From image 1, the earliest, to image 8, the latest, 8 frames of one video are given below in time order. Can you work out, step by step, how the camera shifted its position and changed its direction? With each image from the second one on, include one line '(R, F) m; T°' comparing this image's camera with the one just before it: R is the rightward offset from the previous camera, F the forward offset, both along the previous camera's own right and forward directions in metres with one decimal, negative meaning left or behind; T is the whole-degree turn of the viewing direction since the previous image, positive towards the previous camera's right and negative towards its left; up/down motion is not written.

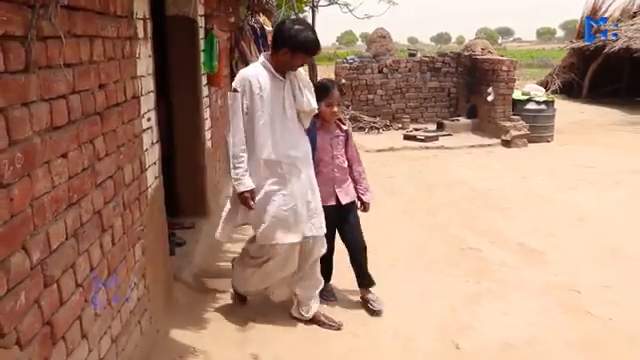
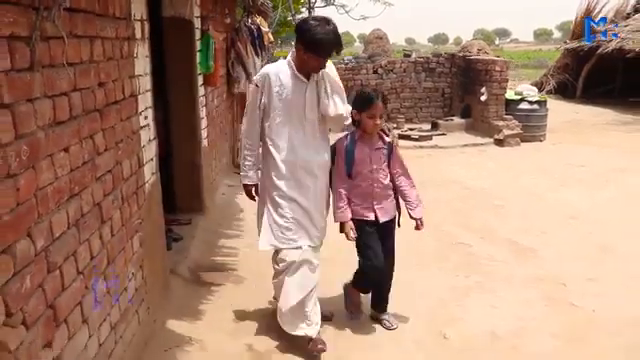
(+0.2, -0.3) m; -2°
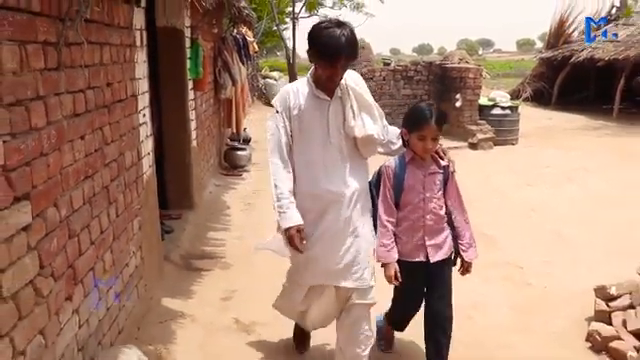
(0.0, -0.5) m; +1°
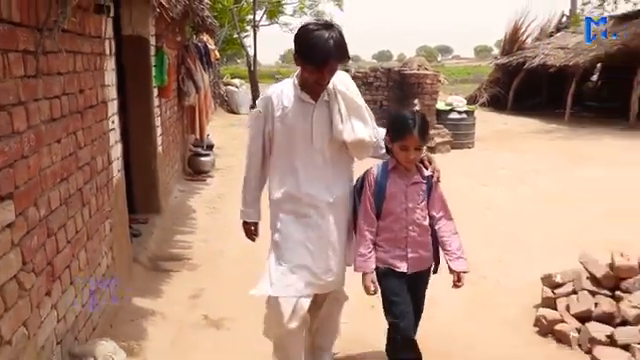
(0.0, -0.2) m; +3°
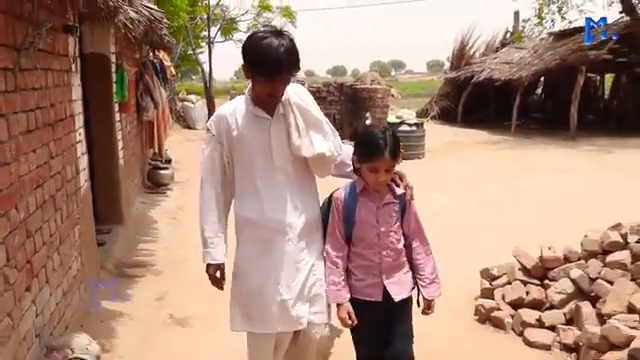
(0.0, -0.4) m; +4°
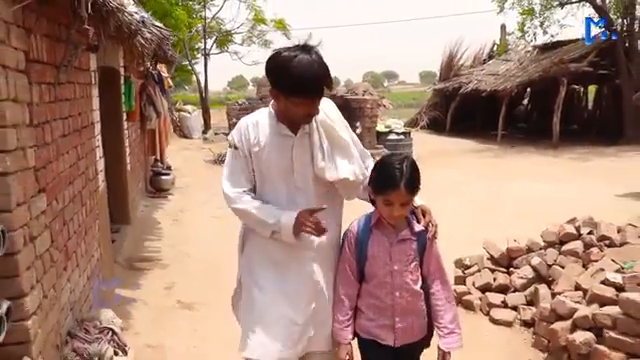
(0.0, -0.6) m; +1°
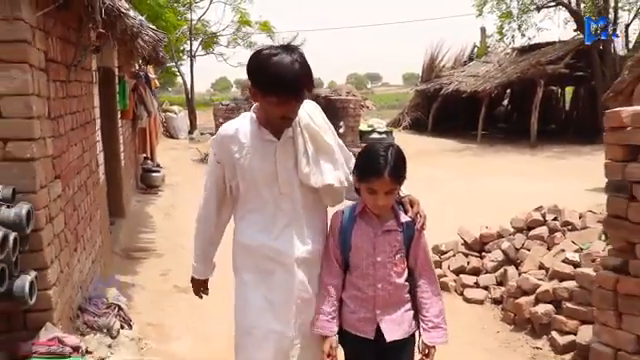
(0.0, -0.4) m; +1°
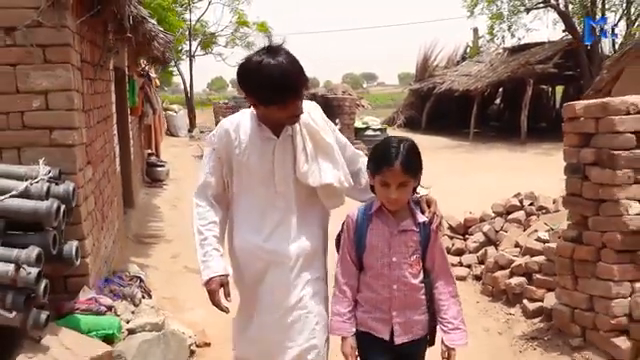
(0.0, -0.6) m; 0°
